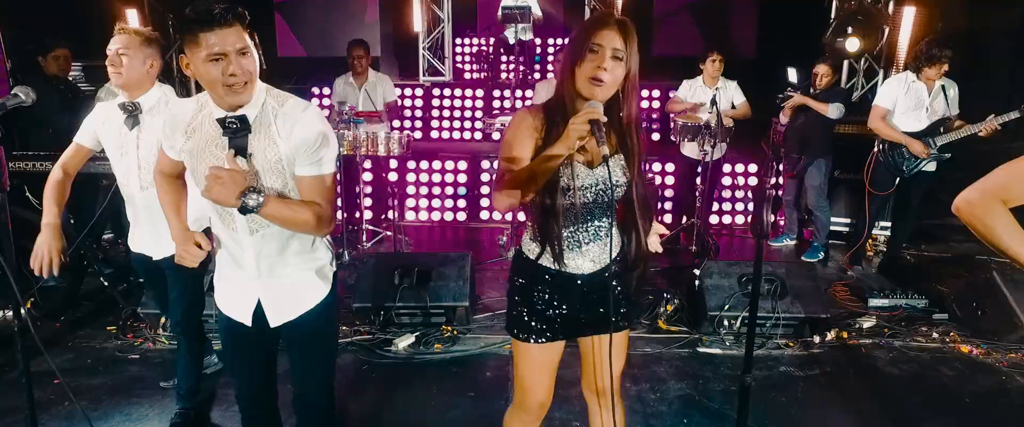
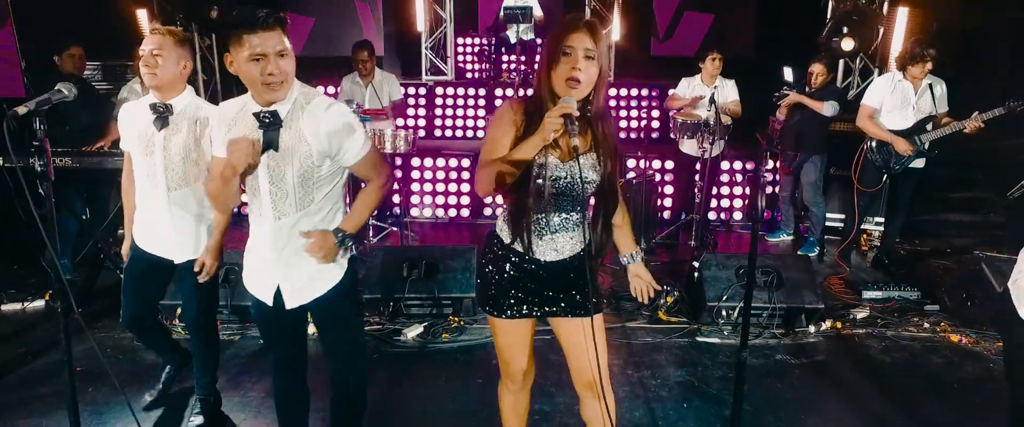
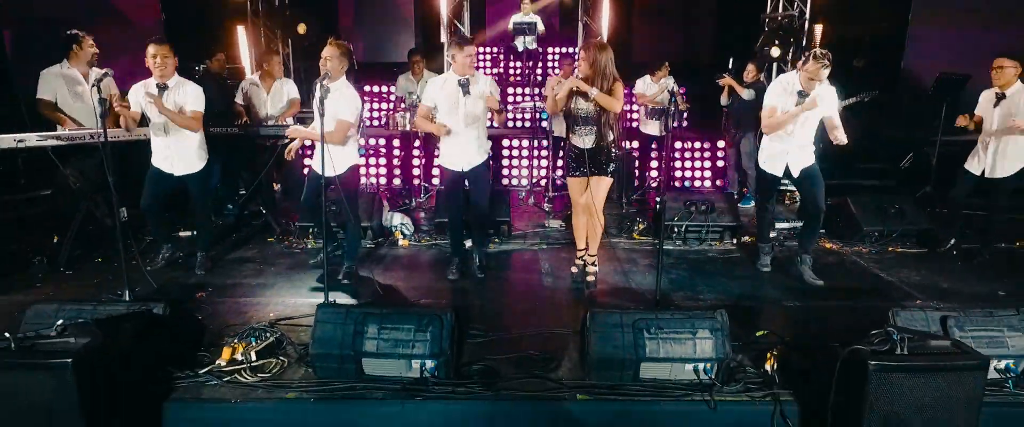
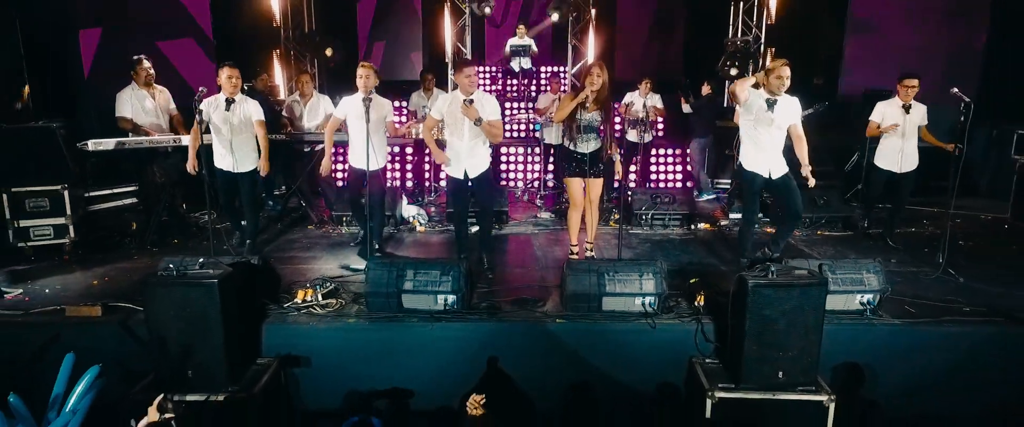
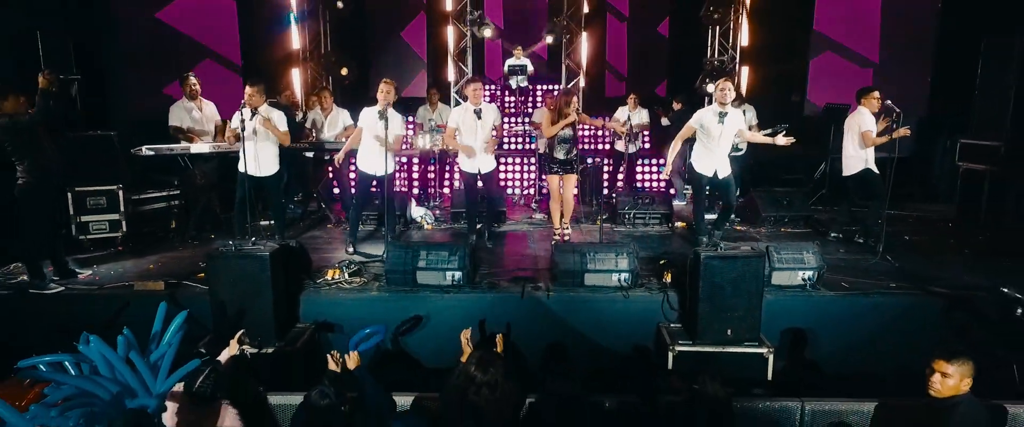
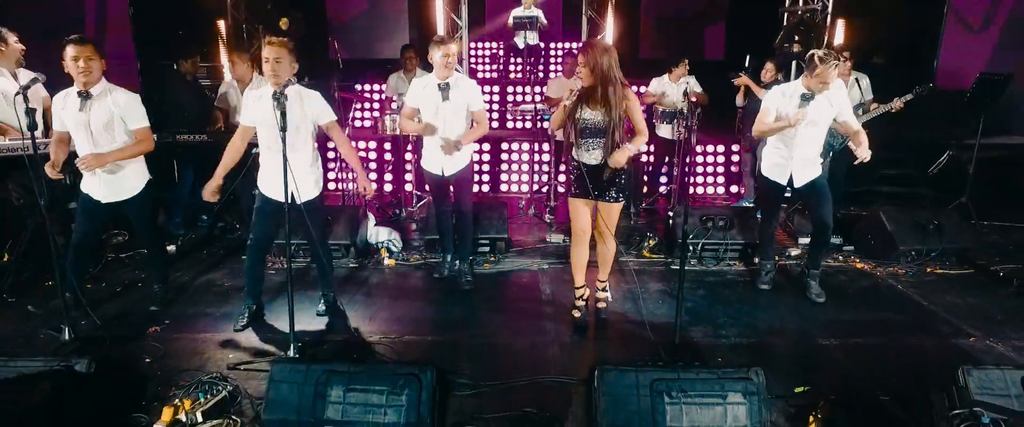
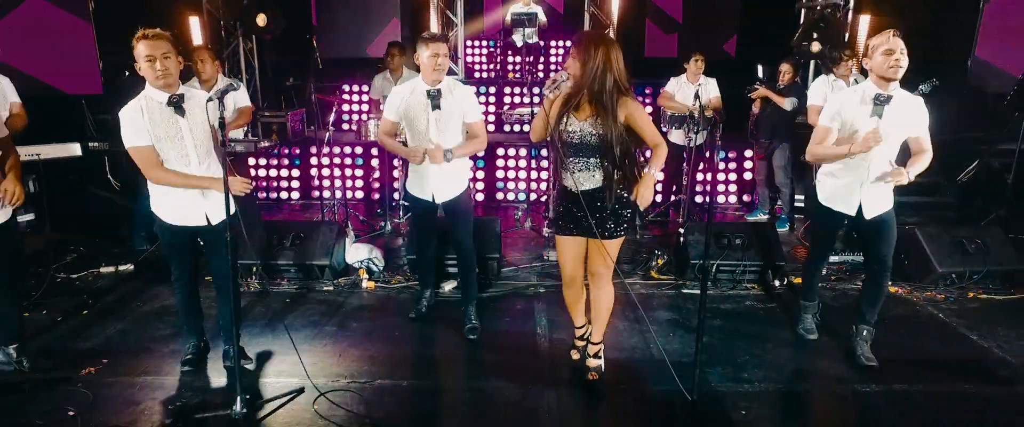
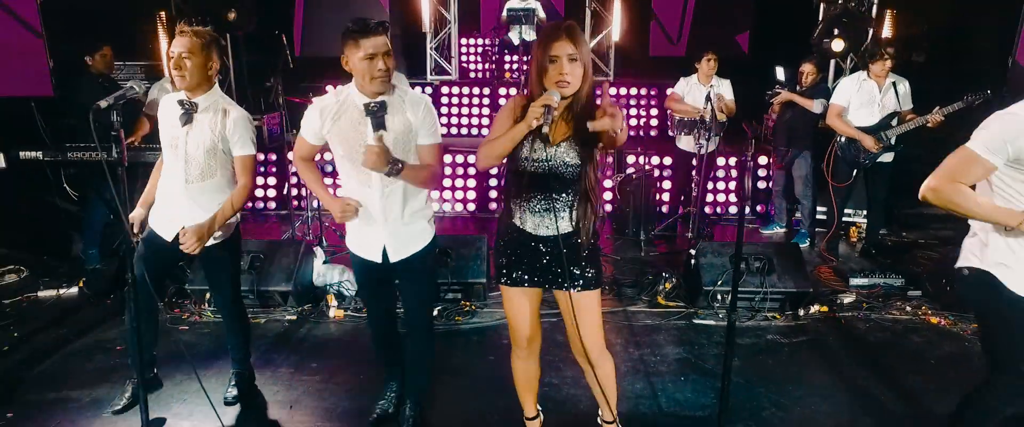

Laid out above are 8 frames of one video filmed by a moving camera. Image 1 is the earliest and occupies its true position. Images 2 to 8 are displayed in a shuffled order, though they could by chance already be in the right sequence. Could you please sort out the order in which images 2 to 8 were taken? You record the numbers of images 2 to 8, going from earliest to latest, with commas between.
2, 8, 7, 6, 3, 4, 5
